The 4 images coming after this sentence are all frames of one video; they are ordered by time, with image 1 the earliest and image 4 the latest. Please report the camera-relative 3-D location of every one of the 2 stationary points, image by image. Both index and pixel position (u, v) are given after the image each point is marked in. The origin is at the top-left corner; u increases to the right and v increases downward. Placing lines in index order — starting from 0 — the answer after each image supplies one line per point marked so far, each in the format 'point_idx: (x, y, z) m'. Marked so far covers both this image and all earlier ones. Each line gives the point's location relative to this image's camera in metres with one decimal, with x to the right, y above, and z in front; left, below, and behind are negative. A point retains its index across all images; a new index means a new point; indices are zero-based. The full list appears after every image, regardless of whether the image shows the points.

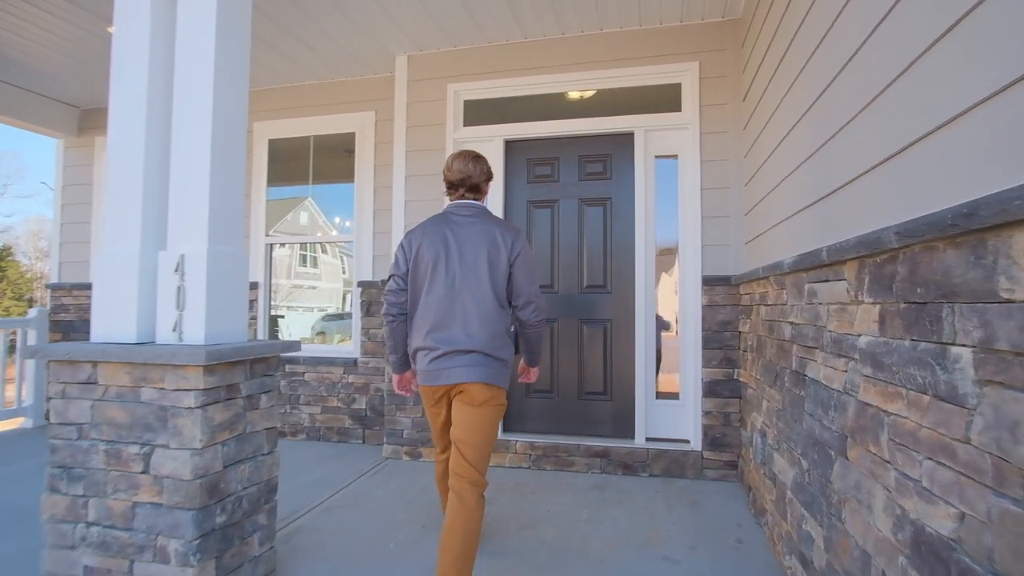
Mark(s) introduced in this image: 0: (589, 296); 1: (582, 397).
0: (+0.5, -0.1, +3.8) m
1: (+0.5, -0.7, +3.8) m
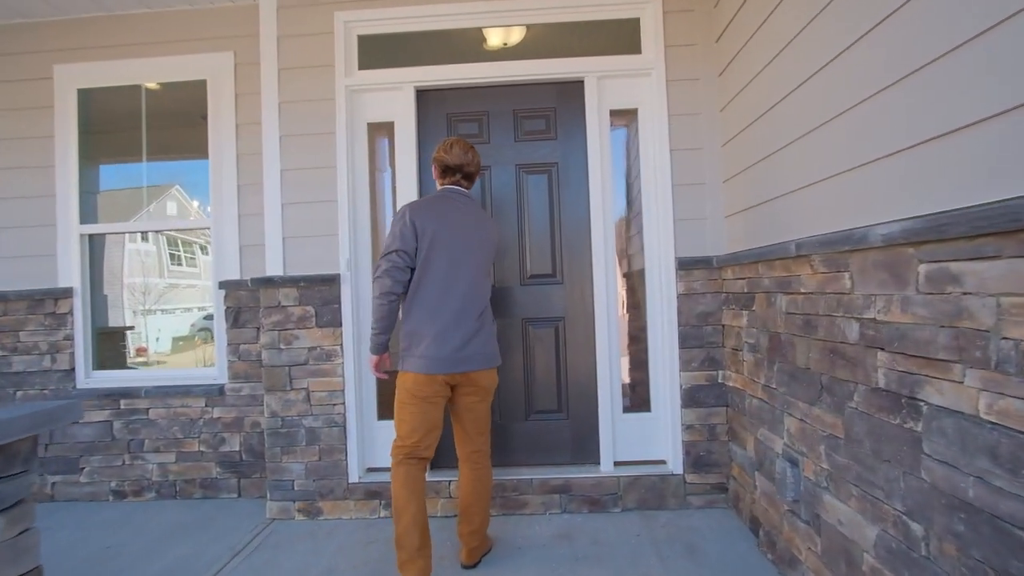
0: (+0.1, 0.0, +3.0) m
1: (+0.1, -0.7, +3.0) m
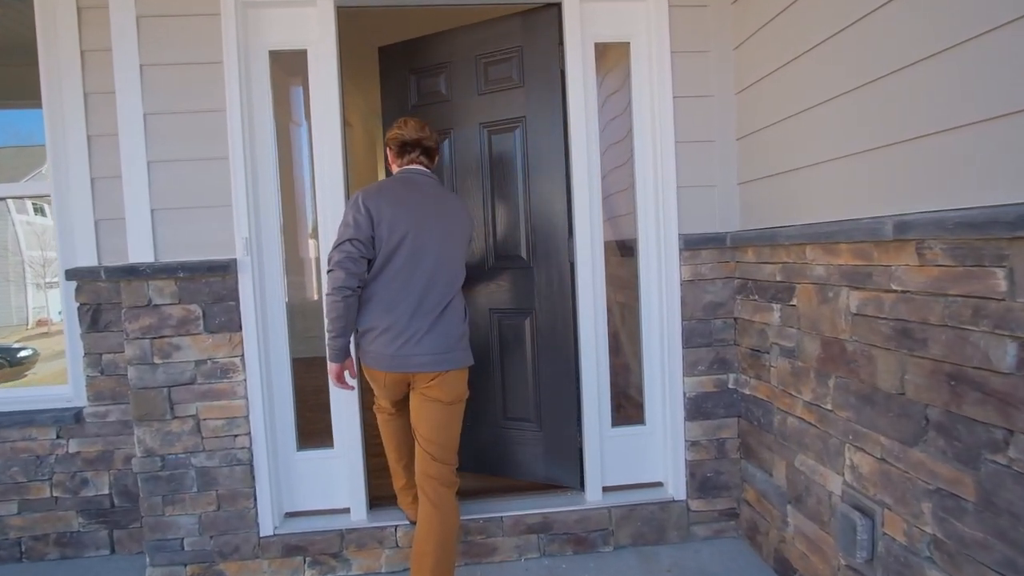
0: (-0.1, +0.1, +2.3) m
1: (-0.1, -0.6, +2.4) m
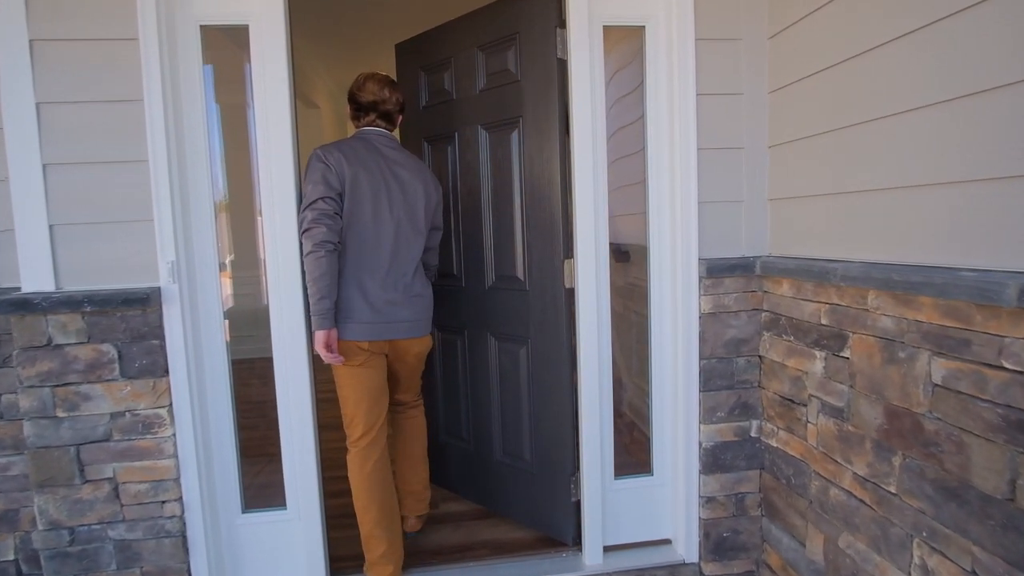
0: (-0.1, 0.0, +1.9) m
1: (-0.1, -0.7, +2.0) m
